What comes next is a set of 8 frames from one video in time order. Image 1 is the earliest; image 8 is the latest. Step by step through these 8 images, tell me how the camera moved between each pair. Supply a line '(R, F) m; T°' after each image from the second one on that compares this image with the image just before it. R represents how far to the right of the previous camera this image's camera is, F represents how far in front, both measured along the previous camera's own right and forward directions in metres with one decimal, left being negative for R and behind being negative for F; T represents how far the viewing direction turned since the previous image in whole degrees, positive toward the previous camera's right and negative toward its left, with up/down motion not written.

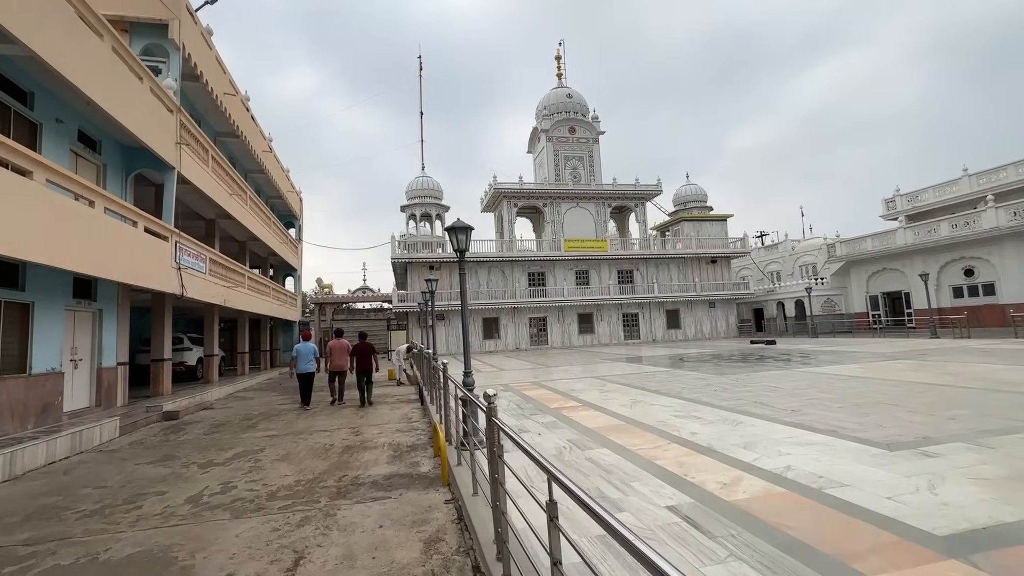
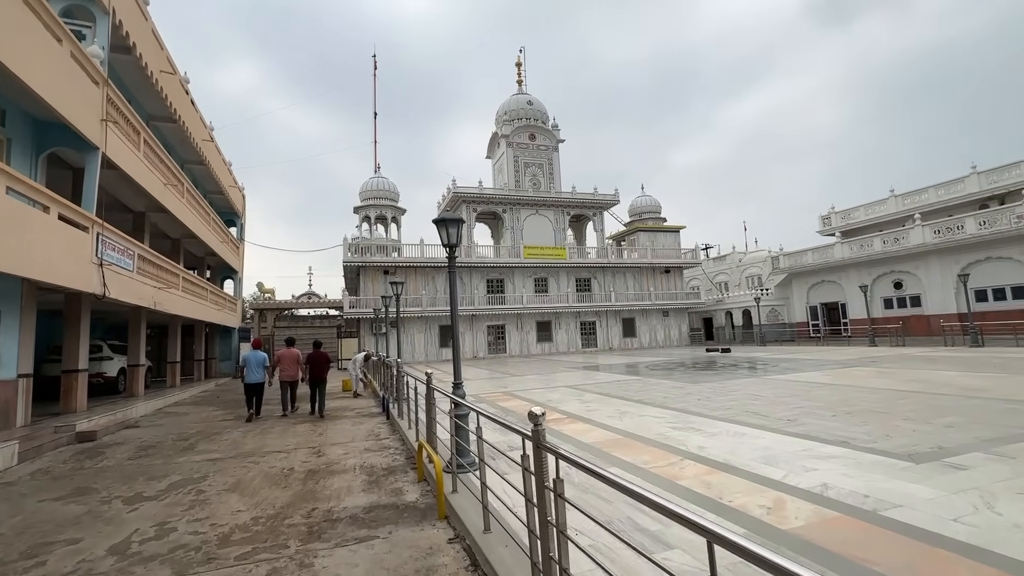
(-0.5, +0.6) m; +6°
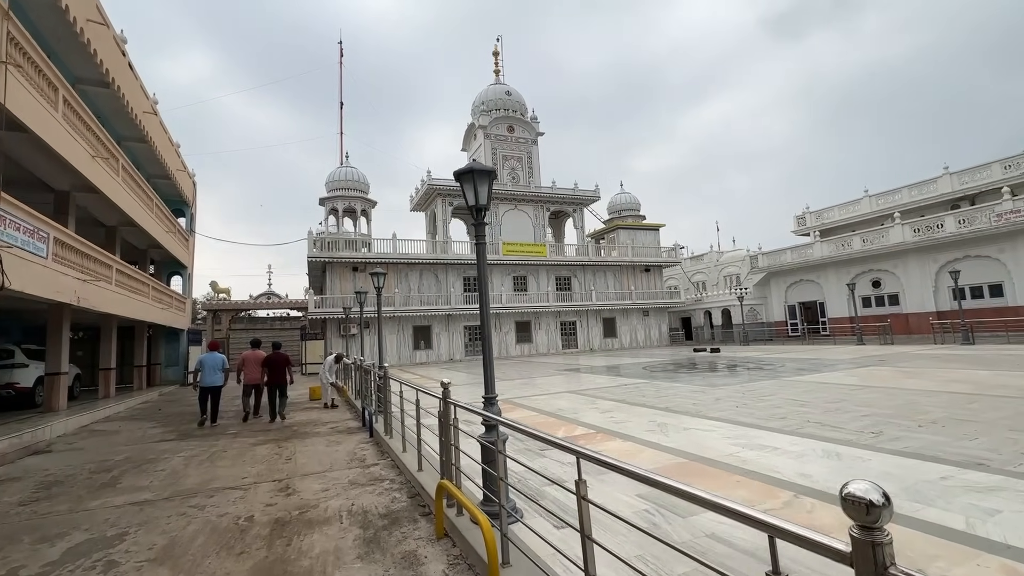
(-0.7, +1.4) m; +4°
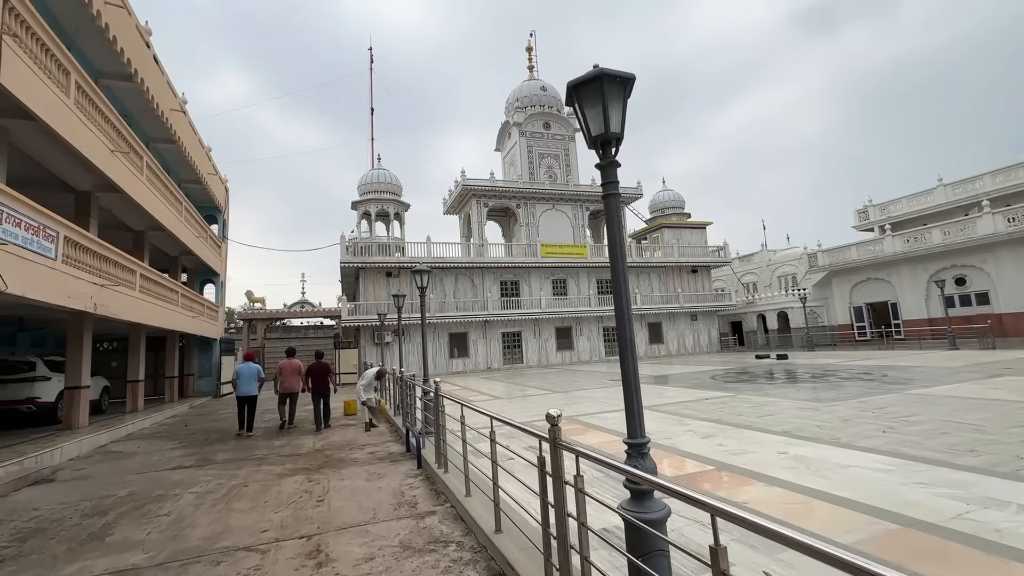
(-0.6, +1.4) m; -3°
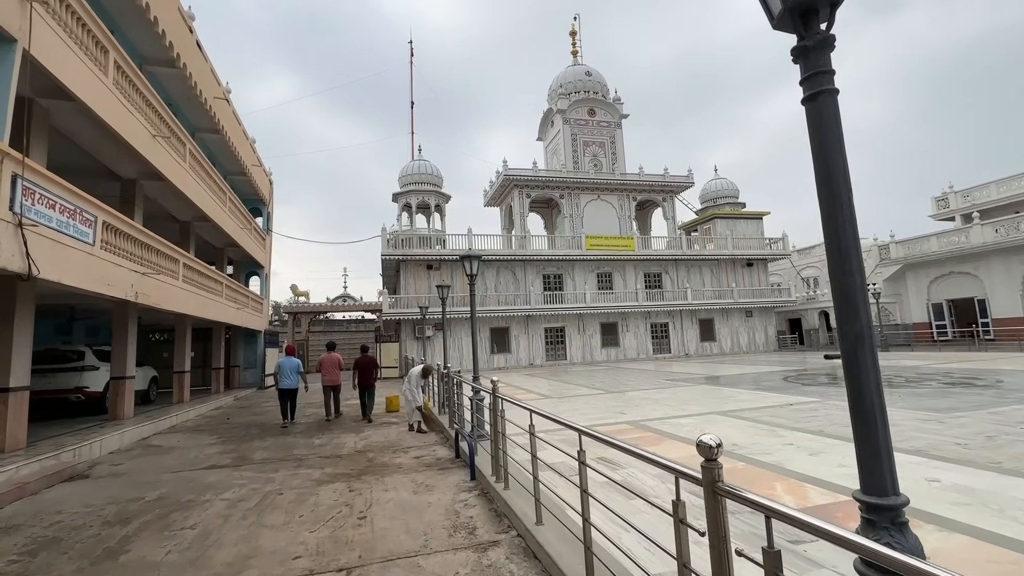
(-0.3, +0.8) m; -4°
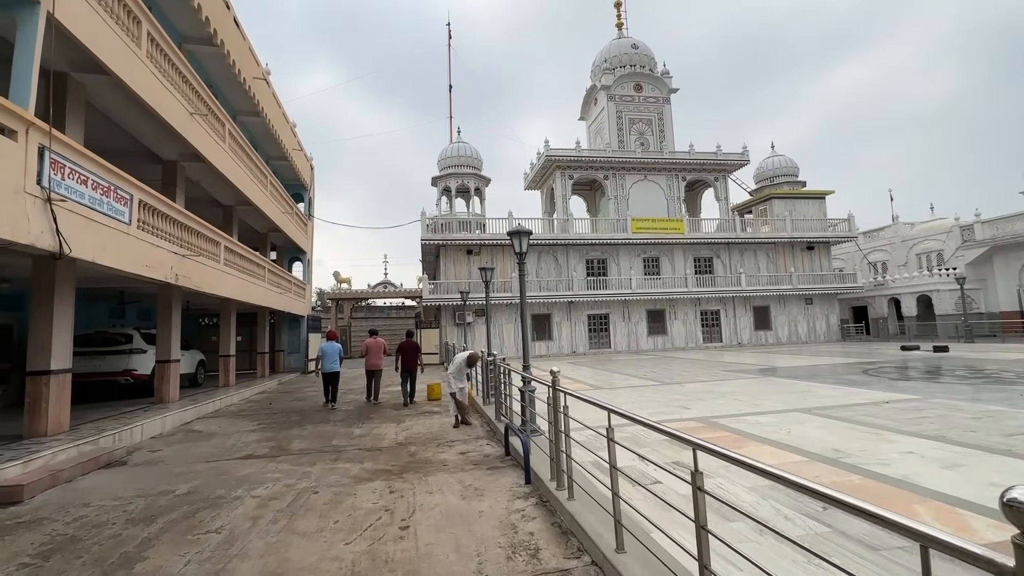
(-0.2, +0.7) m; -5°
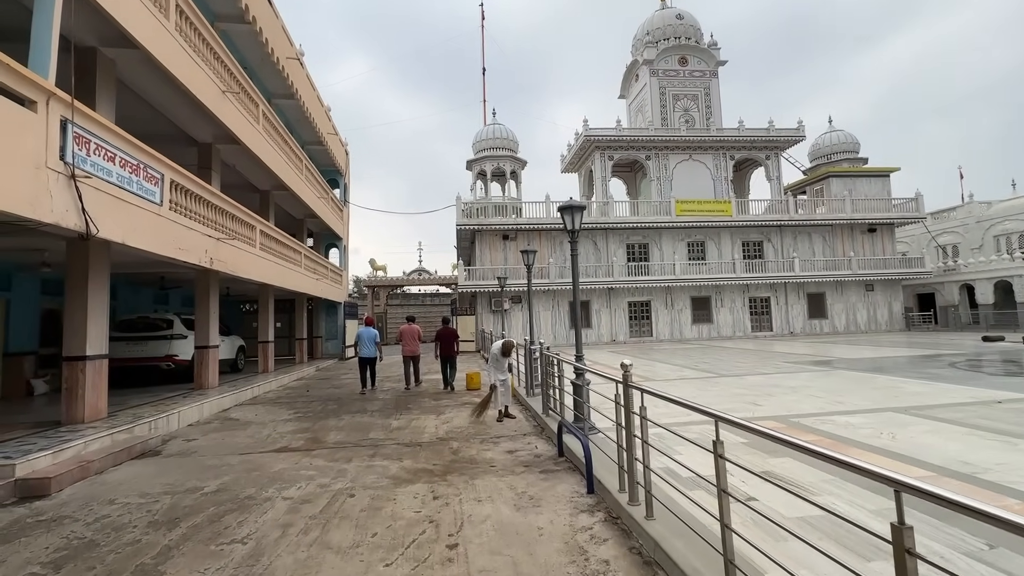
(-0.2, +0.6) m; -4°
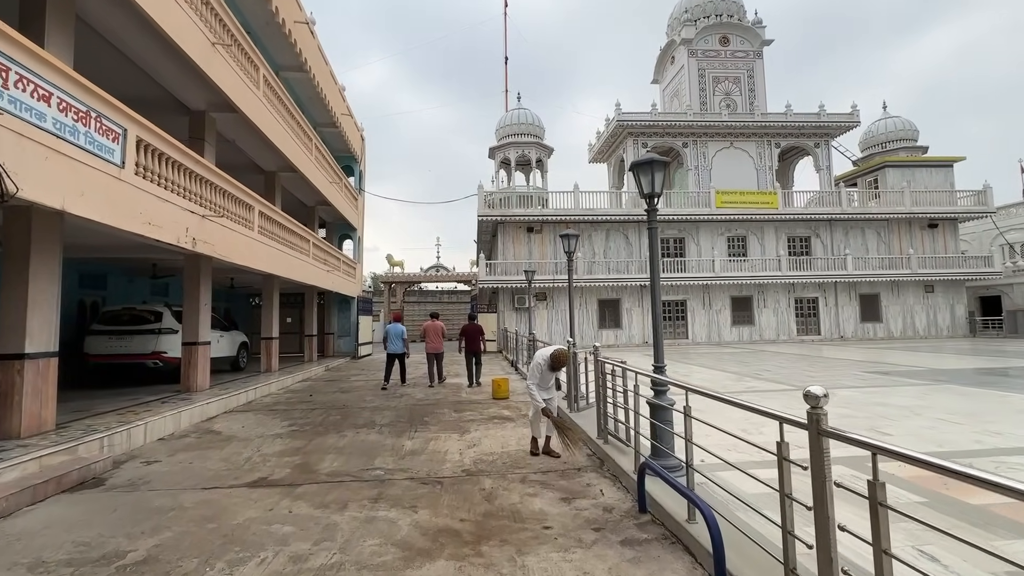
(-0.3, +1.5) m; -2°
